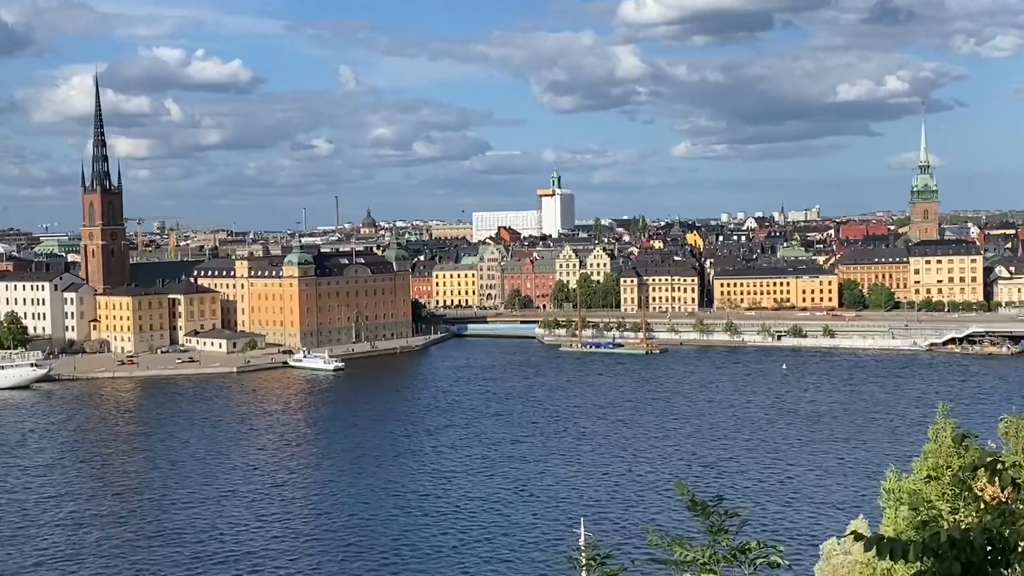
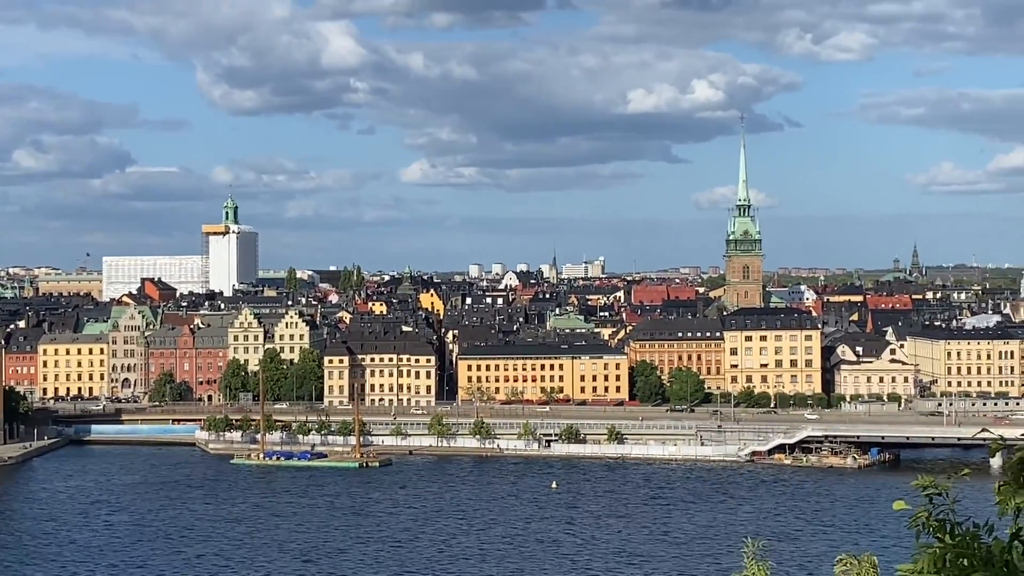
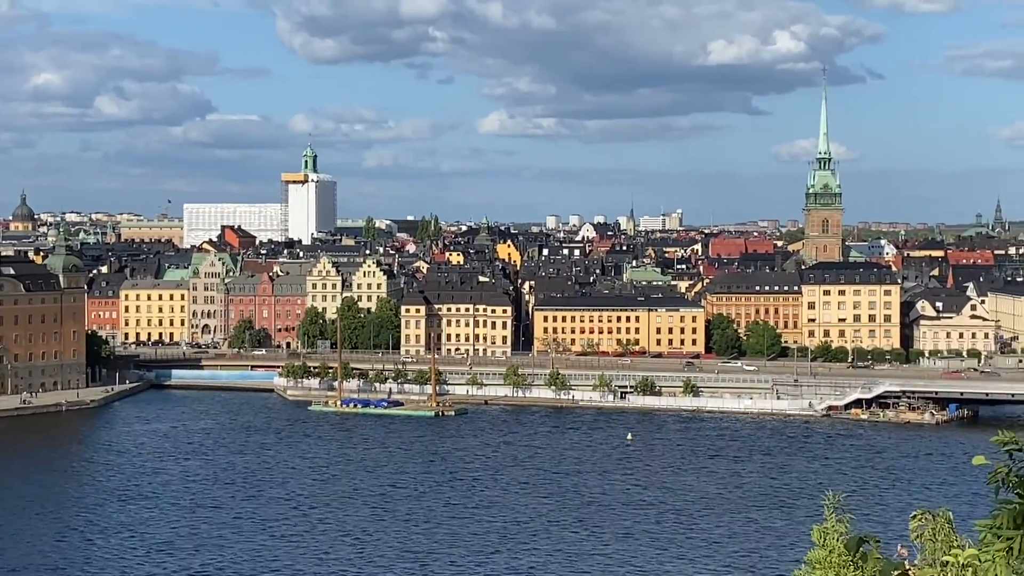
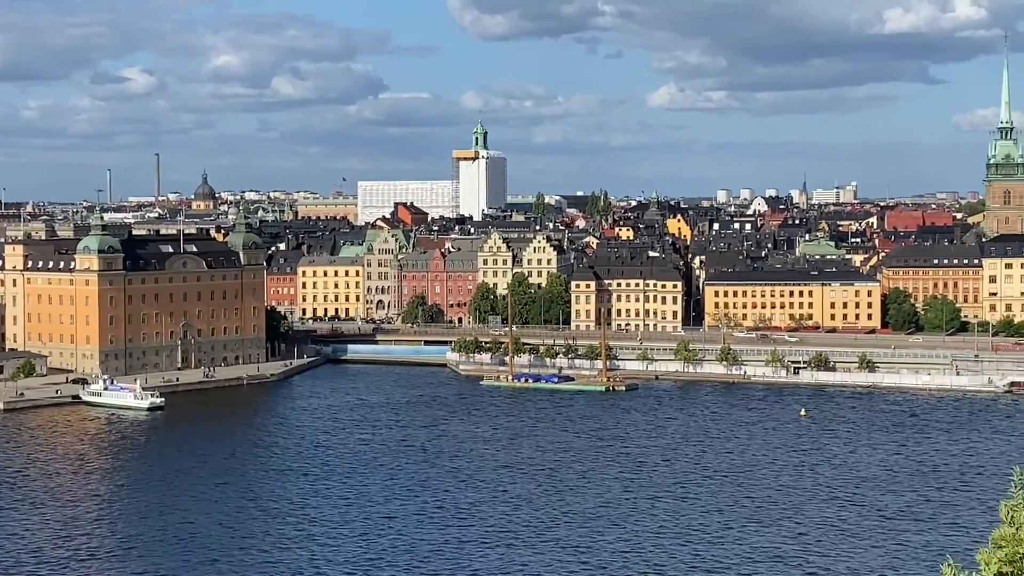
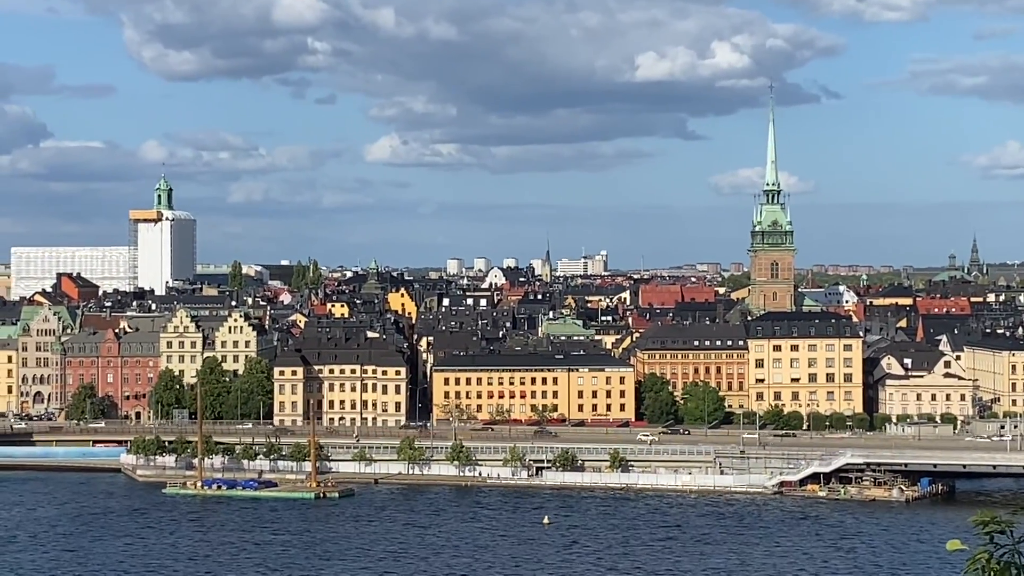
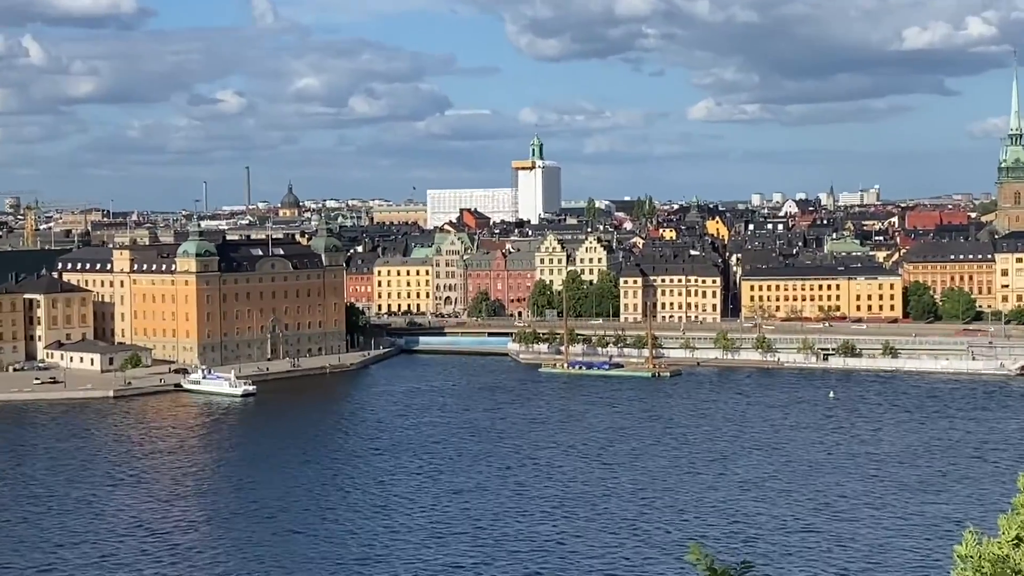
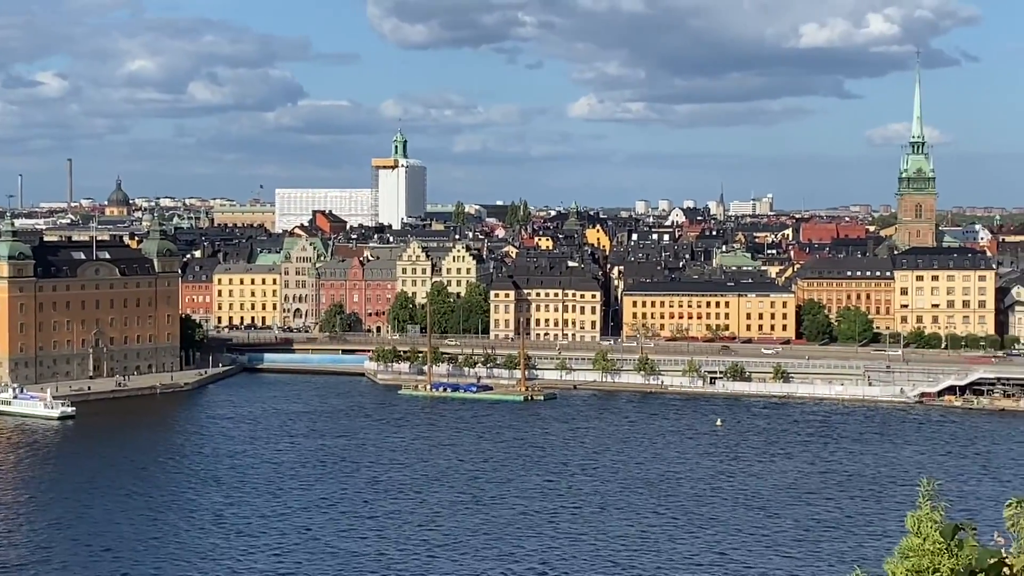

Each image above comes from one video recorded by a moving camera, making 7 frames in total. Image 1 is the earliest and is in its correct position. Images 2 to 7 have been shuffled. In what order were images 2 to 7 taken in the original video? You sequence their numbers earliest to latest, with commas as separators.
6, 4, 7, 3, 2, 5
